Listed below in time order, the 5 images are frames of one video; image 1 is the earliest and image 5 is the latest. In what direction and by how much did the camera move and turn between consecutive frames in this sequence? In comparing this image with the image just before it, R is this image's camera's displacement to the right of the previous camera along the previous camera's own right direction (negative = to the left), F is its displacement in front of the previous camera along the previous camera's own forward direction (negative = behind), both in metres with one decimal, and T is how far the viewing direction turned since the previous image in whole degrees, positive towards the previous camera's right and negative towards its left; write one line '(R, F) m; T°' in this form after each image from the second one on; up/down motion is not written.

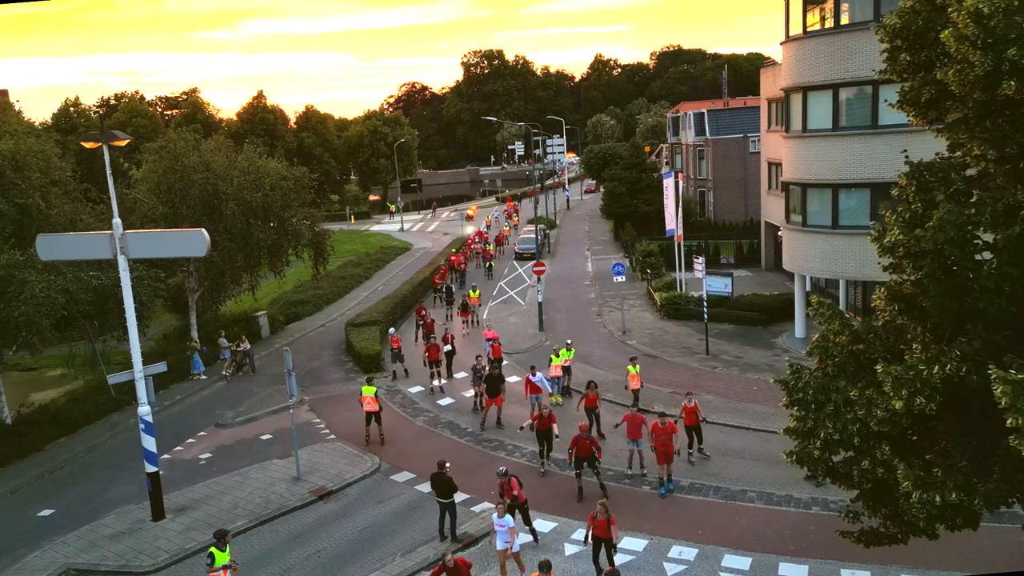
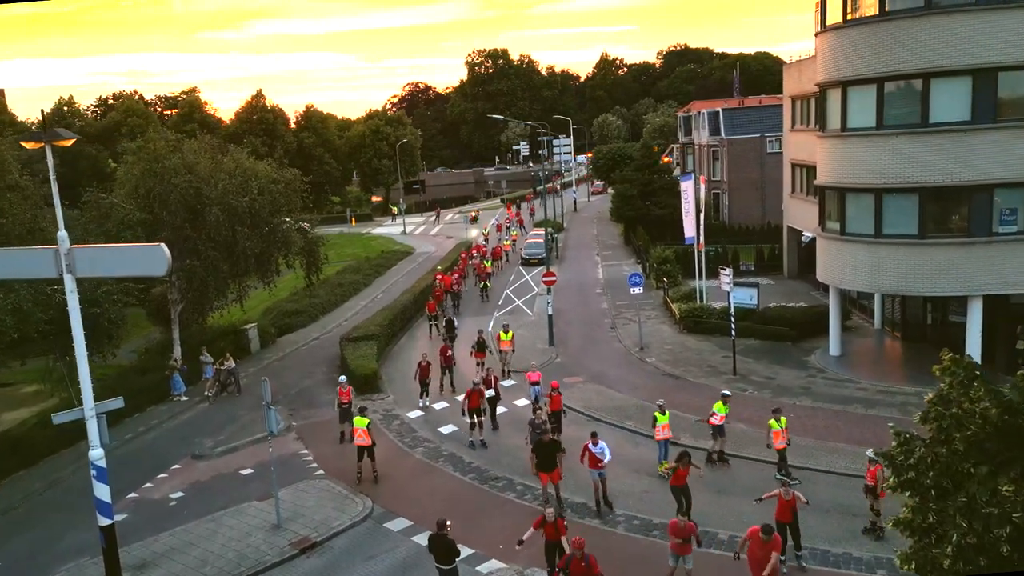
(-0.1, +2.2) m; 0°
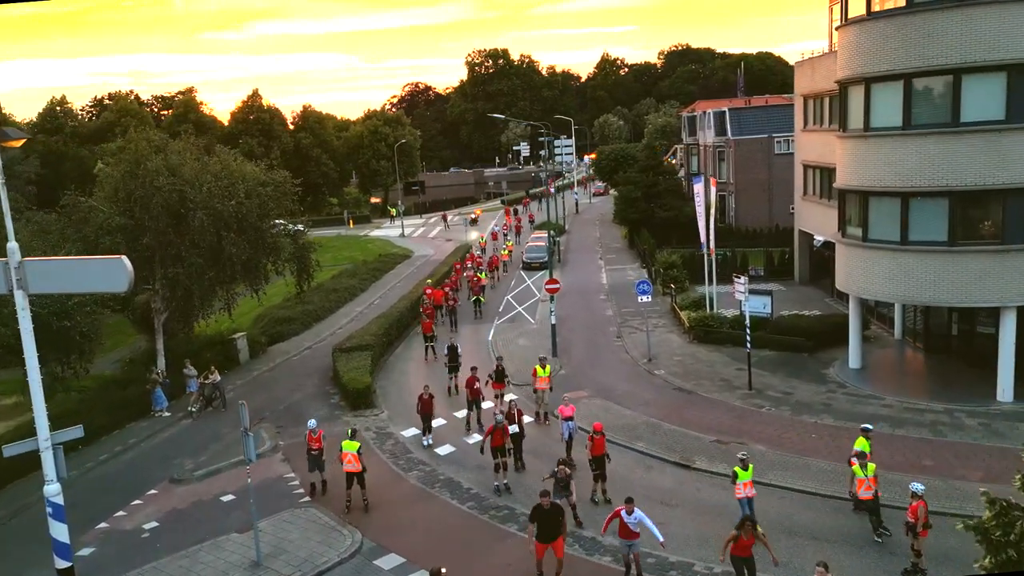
(0.0, +1.3) m; 0°
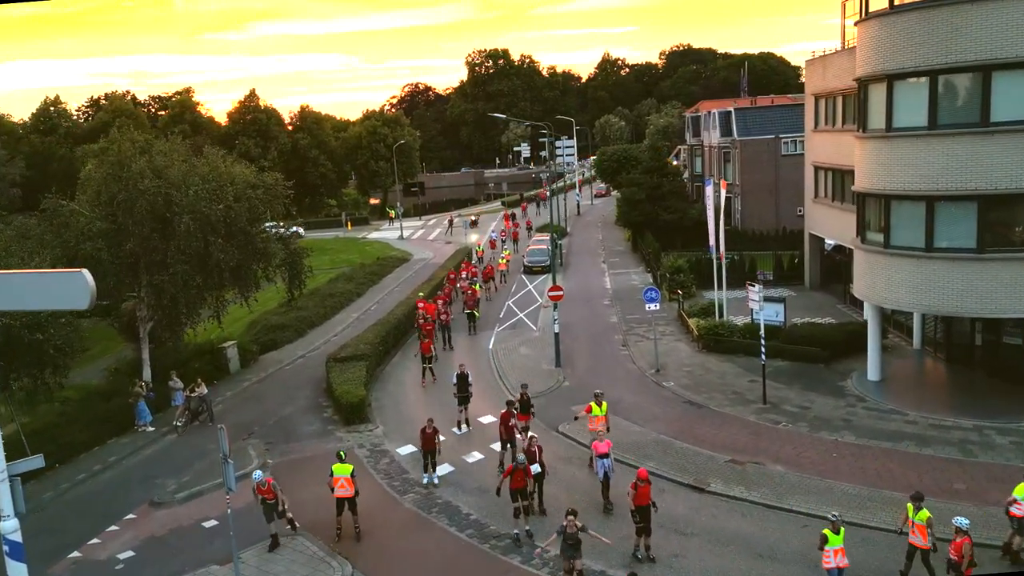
(0.0, +1.1) m; 0°
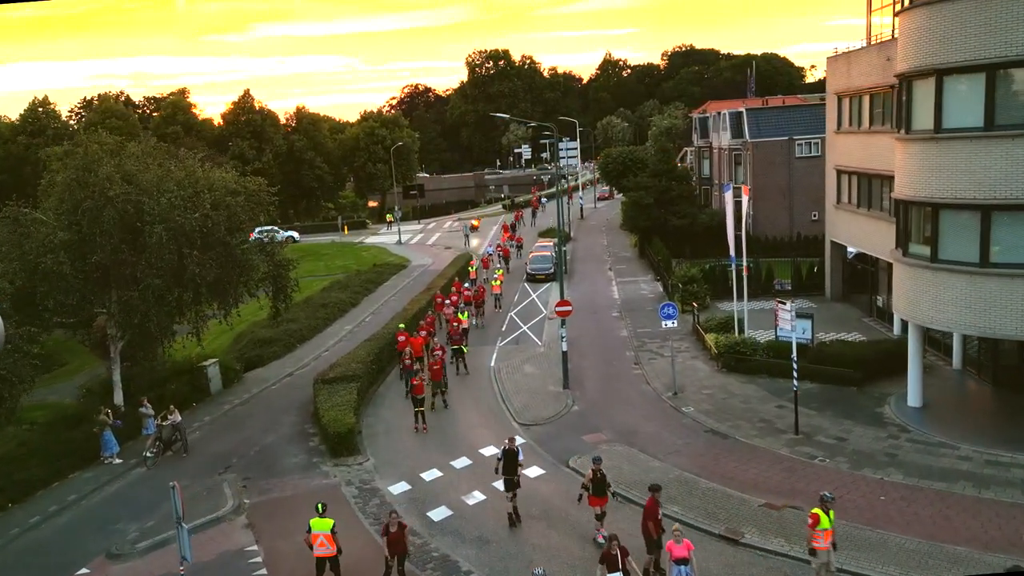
(-0.1, +2.0) m; 0°
